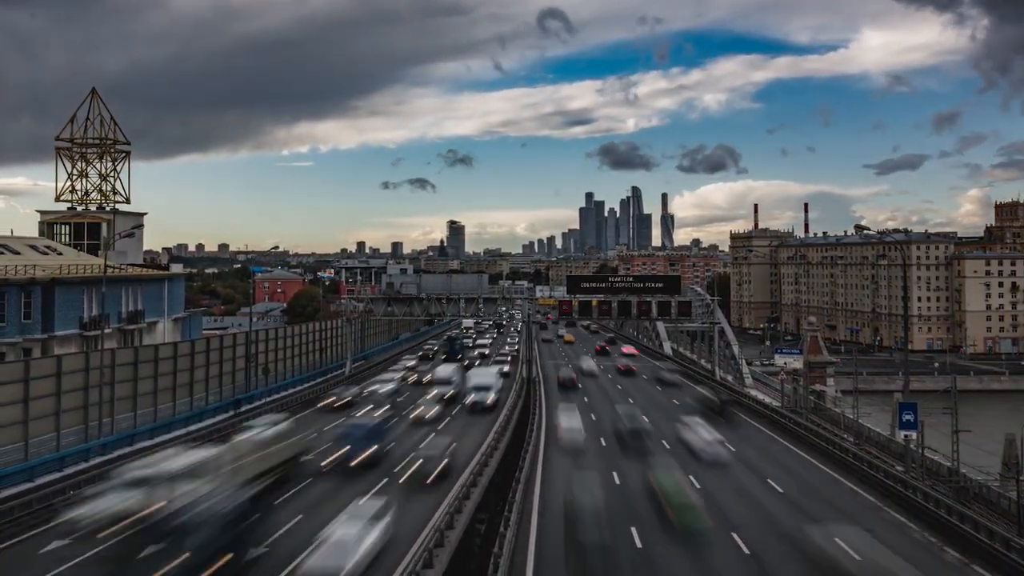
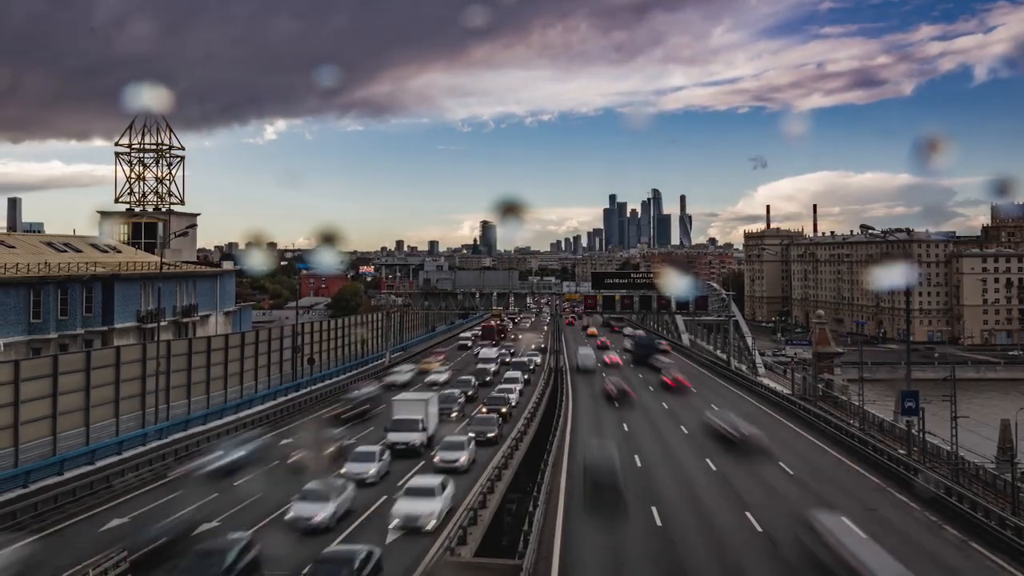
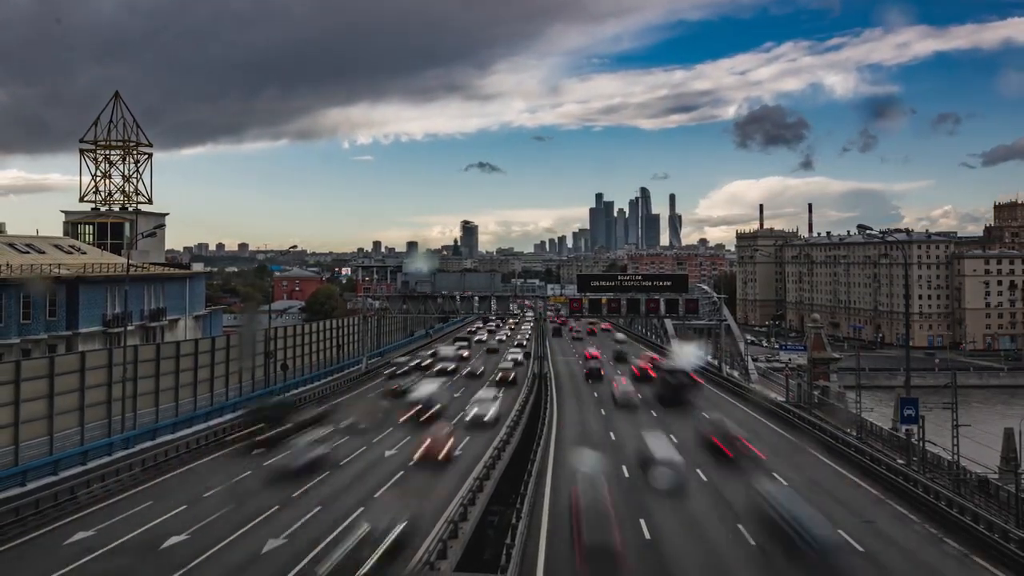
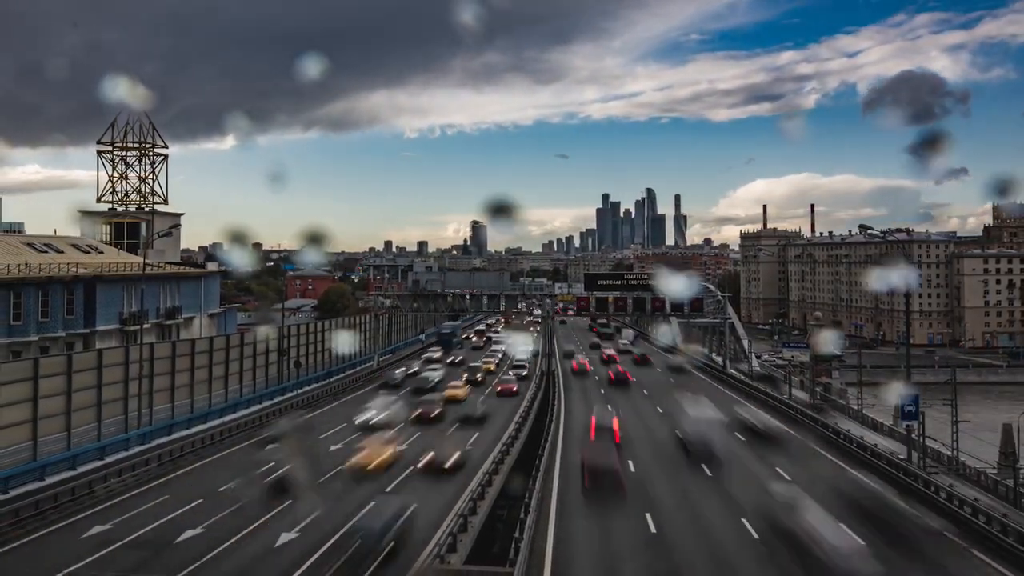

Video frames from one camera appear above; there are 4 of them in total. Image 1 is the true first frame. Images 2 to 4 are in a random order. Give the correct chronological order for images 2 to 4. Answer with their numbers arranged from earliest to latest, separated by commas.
3, 4, 2
